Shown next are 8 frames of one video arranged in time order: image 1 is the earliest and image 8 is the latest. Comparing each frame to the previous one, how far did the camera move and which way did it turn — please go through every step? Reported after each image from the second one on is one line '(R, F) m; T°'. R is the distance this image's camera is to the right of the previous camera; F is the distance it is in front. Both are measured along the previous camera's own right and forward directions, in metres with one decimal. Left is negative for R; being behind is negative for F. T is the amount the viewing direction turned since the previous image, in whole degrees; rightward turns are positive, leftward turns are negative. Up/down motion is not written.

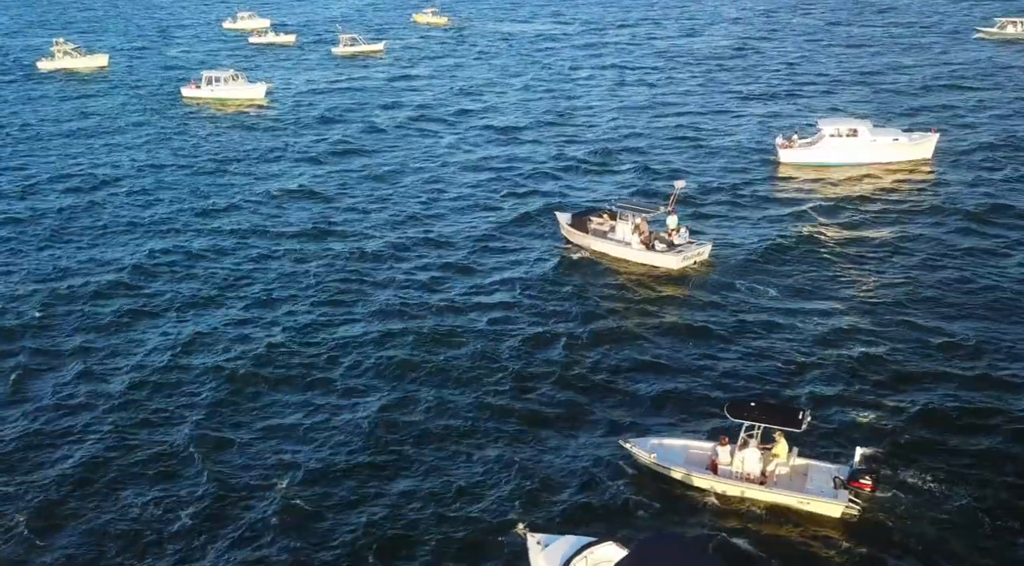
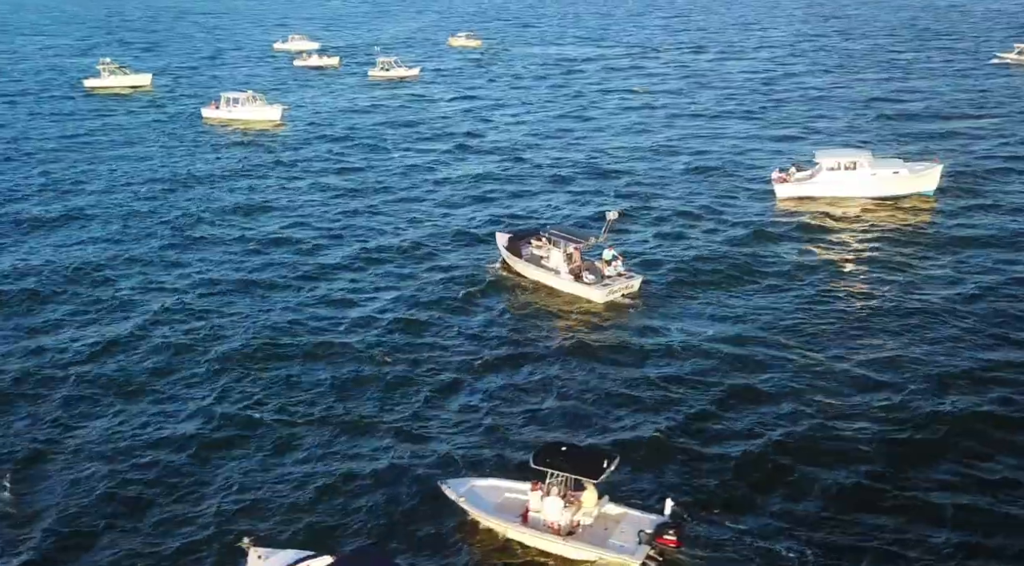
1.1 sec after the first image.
(+6.9, +2.0) m; -5°
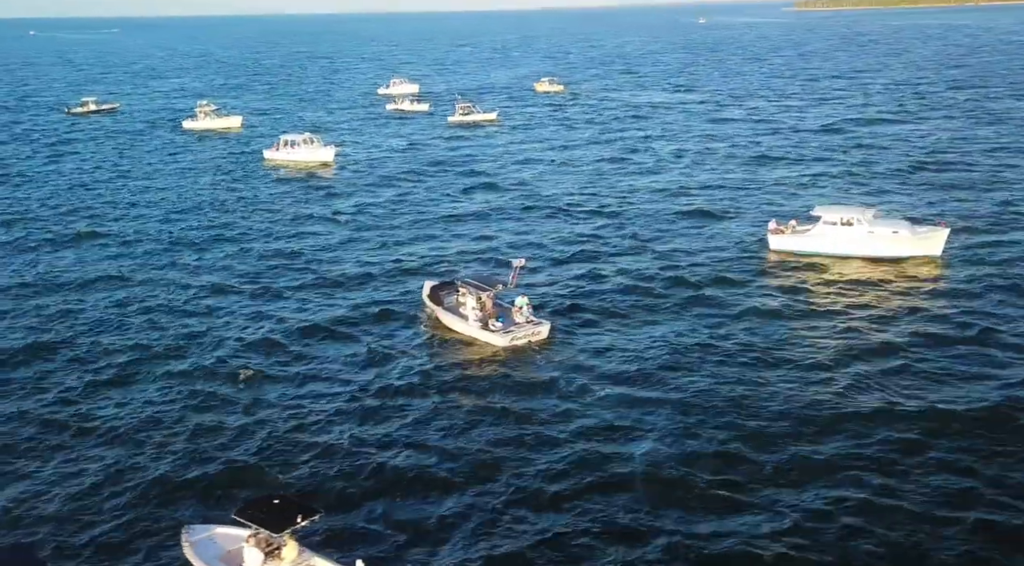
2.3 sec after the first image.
(+10.0, +1.6) m; -9°
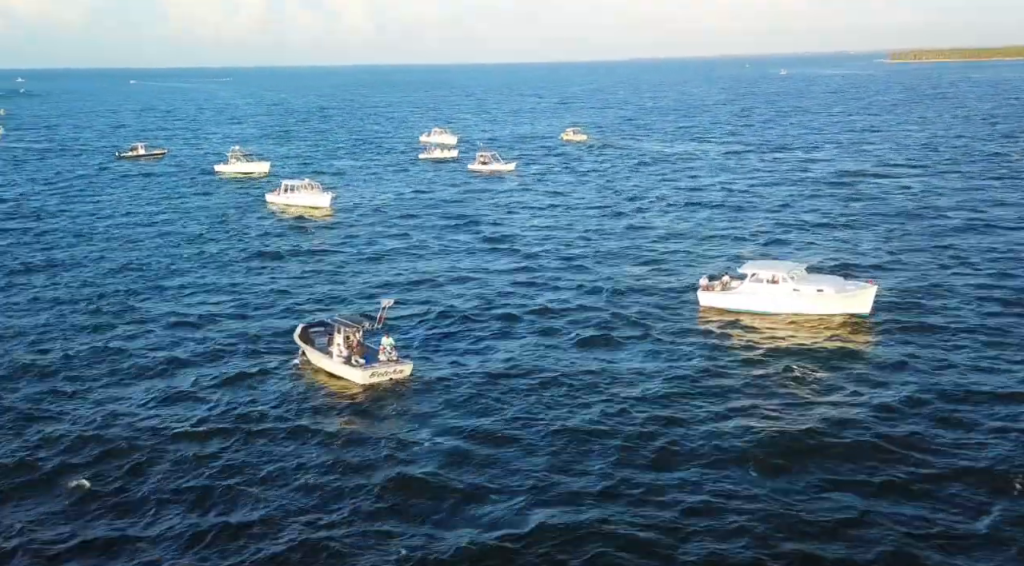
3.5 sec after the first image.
(+9.6, -0.7) m; -6°
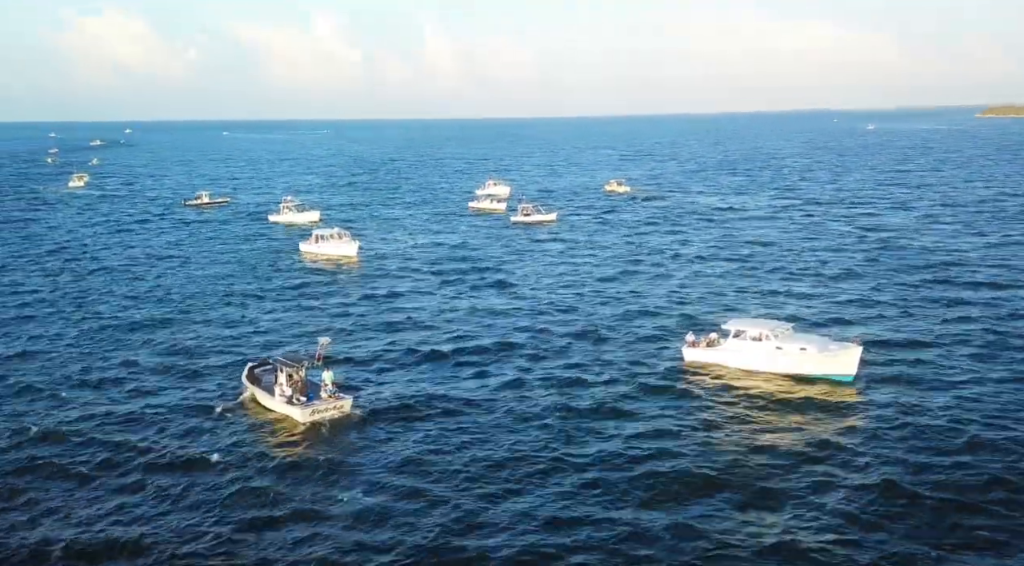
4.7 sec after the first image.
(+6.6, -0.8) m; -5°
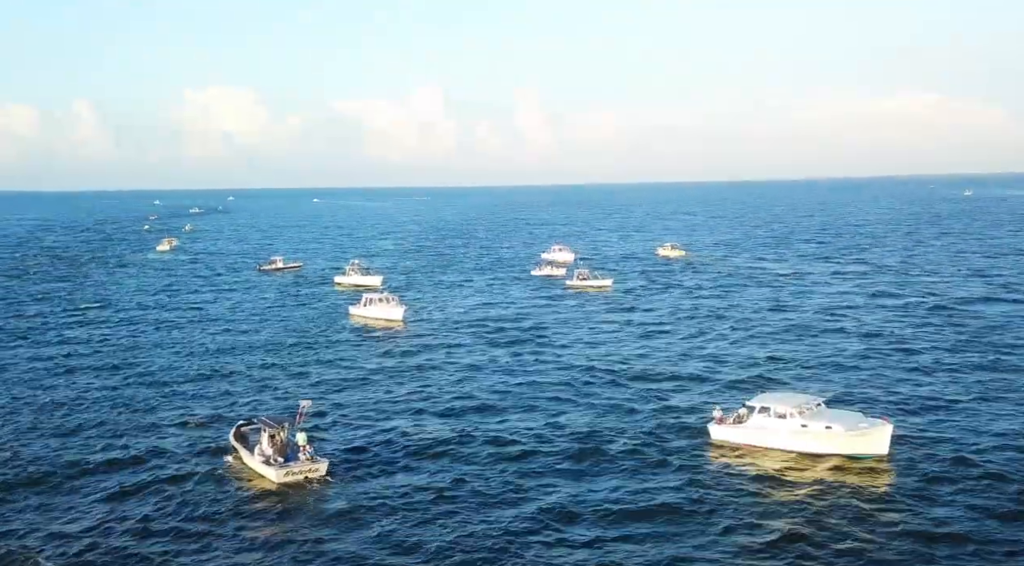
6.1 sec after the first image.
(+4.7, +0.2) m; -5°
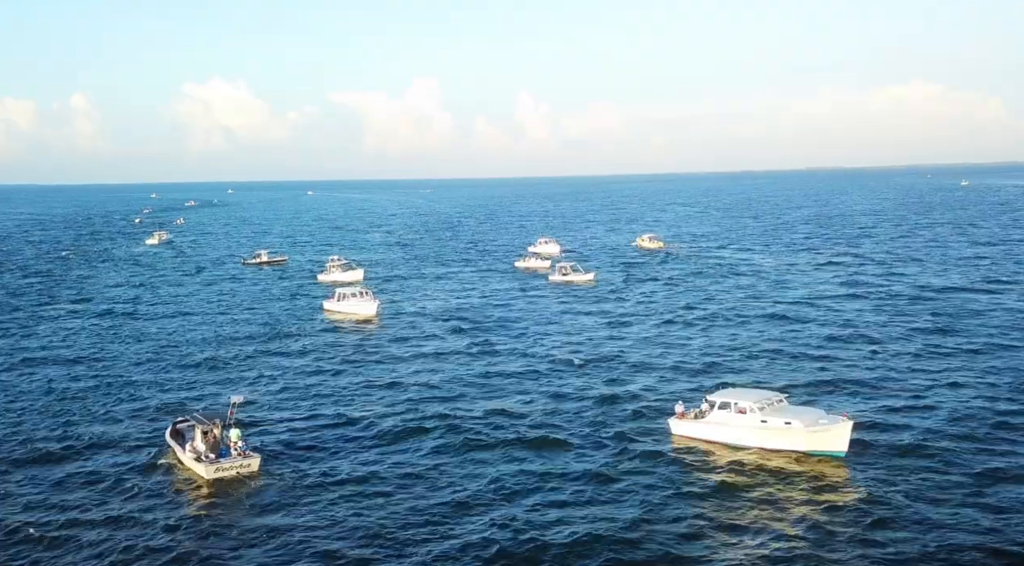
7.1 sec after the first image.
(+2.8, +0.4) m; 0°
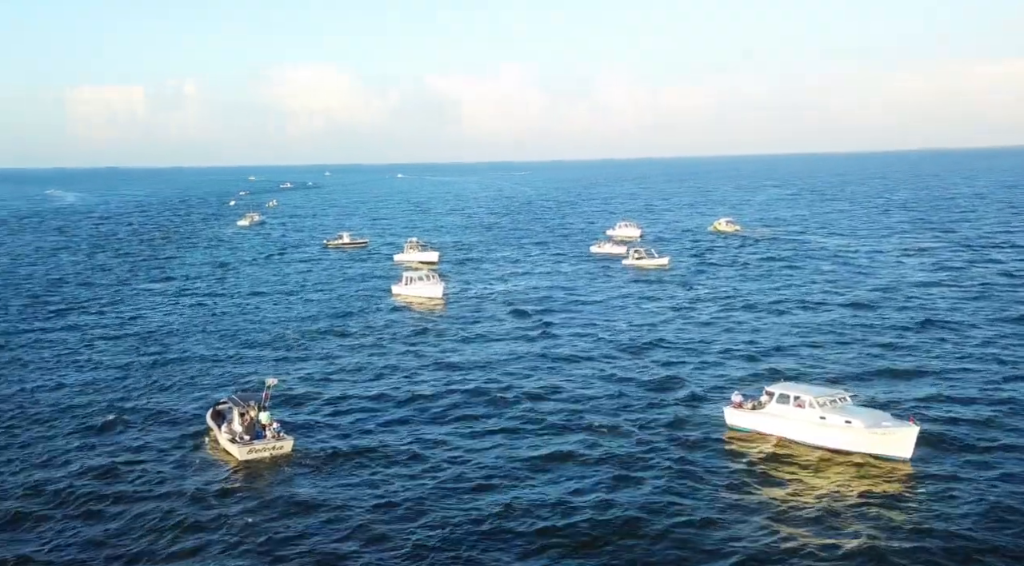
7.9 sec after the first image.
(+2.6, +0.4) m; -5°
